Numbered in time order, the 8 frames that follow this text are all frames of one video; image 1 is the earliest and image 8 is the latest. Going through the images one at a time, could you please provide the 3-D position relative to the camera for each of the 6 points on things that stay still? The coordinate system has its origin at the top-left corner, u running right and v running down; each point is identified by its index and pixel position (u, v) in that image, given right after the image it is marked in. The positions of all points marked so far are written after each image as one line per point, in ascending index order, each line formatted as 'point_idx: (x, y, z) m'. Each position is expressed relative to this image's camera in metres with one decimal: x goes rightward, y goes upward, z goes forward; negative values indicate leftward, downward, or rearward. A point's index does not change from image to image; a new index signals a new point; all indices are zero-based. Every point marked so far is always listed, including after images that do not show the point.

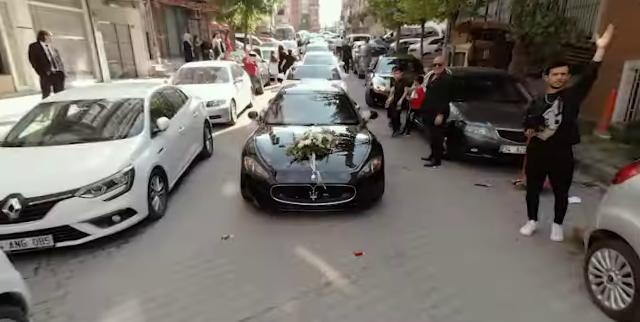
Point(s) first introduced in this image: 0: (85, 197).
0: (-2.4, -0.4, +3.7) m
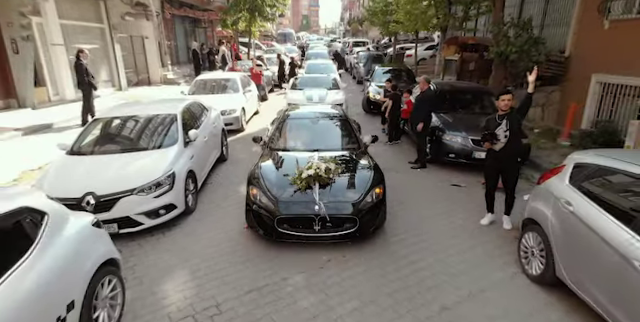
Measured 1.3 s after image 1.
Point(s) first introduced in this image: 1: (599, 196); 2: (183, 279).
0: (-2.3, -0.5, +4.8) m
1: (+2.5, -0.3, +3.2) m
2: (-1.5, -1.3, +4.1) m
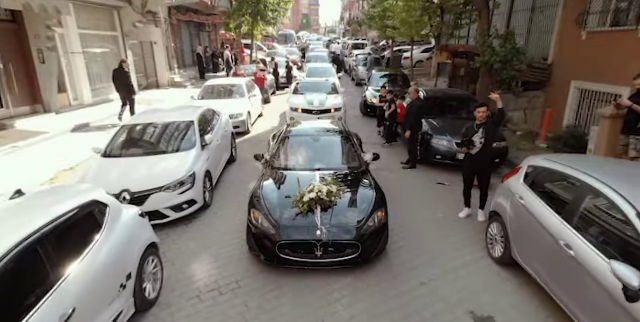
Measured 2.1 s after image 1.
0: (-2.3, -0.5, +5.7) m
1: (+2.5, -0.3, +4.1) m
2: (-1.5, -1.4, +4.9) m
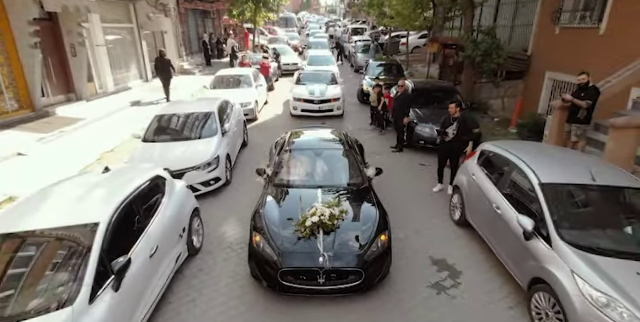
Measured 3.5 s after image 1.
0: (-2.3, -0.2, +7.1) m
1: (+2.5, -0.1, +5.5) m
2: (-1.5, -1.1, +6.4) m
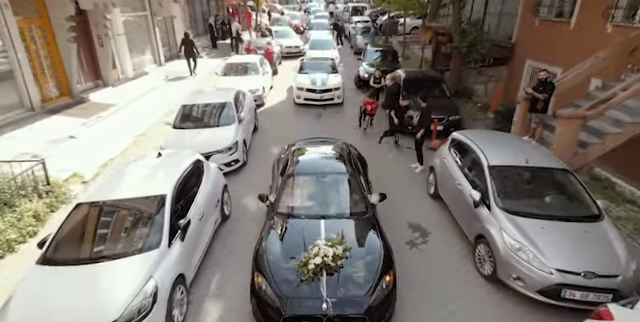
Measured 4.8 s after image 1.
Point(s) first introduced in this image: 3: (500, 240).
0: (-2.3, +0.2, +8.5) m
1: (+2.6, +0.2, +6.9) m
2: (-1.4, -0.8, +7.9) m
3: (+2.4, -1.1, +5.0) m
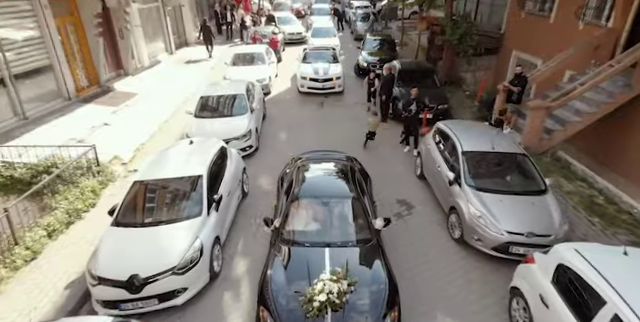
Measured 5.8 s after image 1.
0: (-2.2, +0.6, +9.8) m
1: (+2.6, +0.5, +8.2) m
2: (-1.3, -0.4, +9.3) m
3: (+2.5, -0.9, +6.4) m
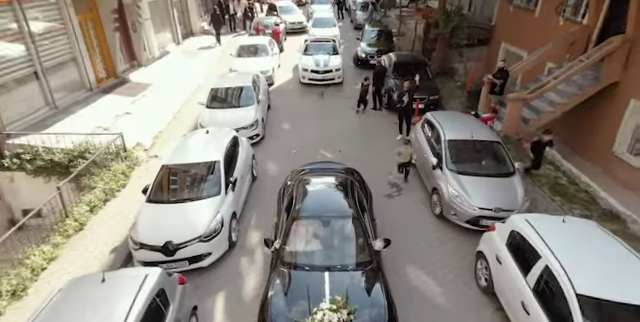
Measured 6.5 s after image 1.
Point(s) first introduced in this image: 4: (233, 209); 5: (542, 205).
0: (-2.2, +1.0, +10.9) m
1: (+2.7, +0.8, +9.3) m
2: (-1.3, 0.0, +10.3) m
3: (+2.5, -0.6, +7.5) m
4: (-1.7, -1.0, +7.4) m
5: (+4.5, -0.9, +7.6) m
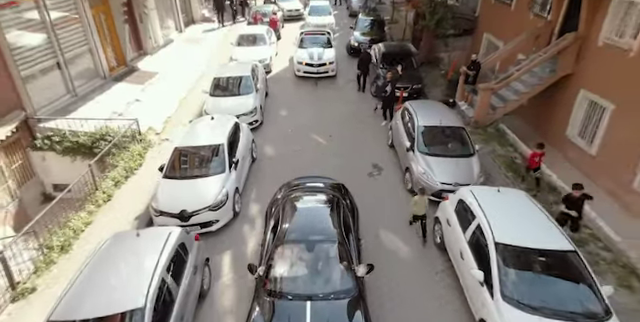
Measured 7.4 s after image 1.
0: (-2.4, +1.6, +12.1) m
1: (+2.4, +1.3, +10.6) m
2: (-1.6, +0.5, +11.6) m
3: (+2.3, -0.2, +8.8) m
4: (-2.0, -0.5, +8.7) m
5: (+4.3, -0.5, +8.9) m
